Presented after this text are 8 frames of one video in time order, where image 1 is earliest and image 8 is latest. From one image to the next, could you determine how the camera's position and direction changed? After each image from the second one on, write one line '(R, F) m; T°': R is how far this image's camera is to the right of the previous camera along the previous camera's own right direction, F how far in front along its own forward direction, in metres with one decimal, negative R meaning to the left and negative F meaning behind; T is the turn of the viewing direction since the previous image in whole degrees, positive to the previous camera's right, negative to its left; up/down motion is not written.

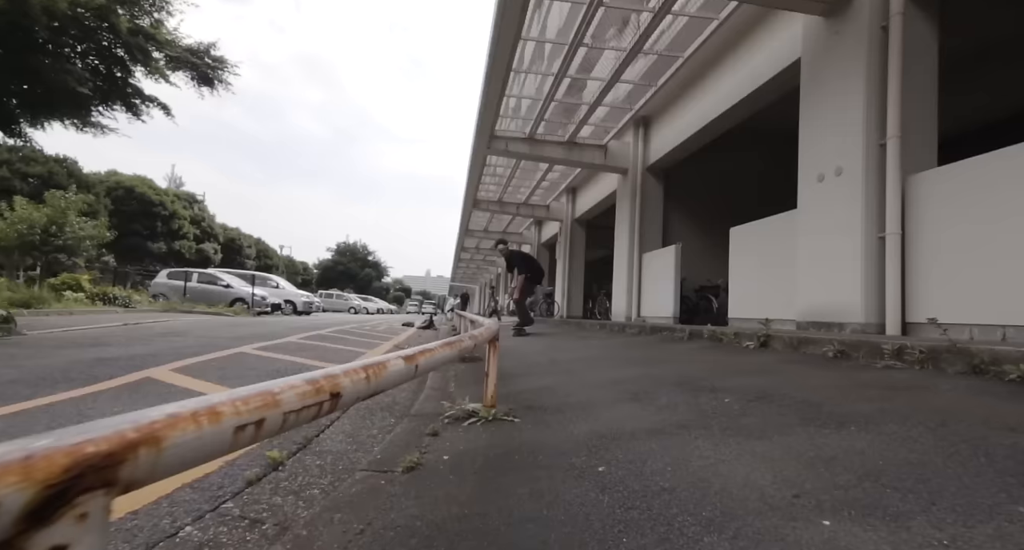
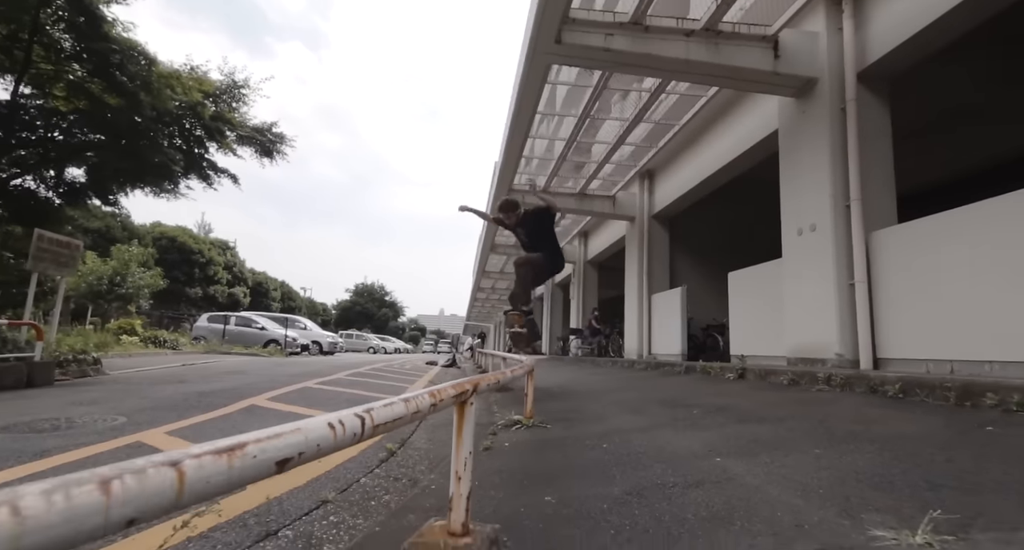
(-0.1, -0.9) m; -2°
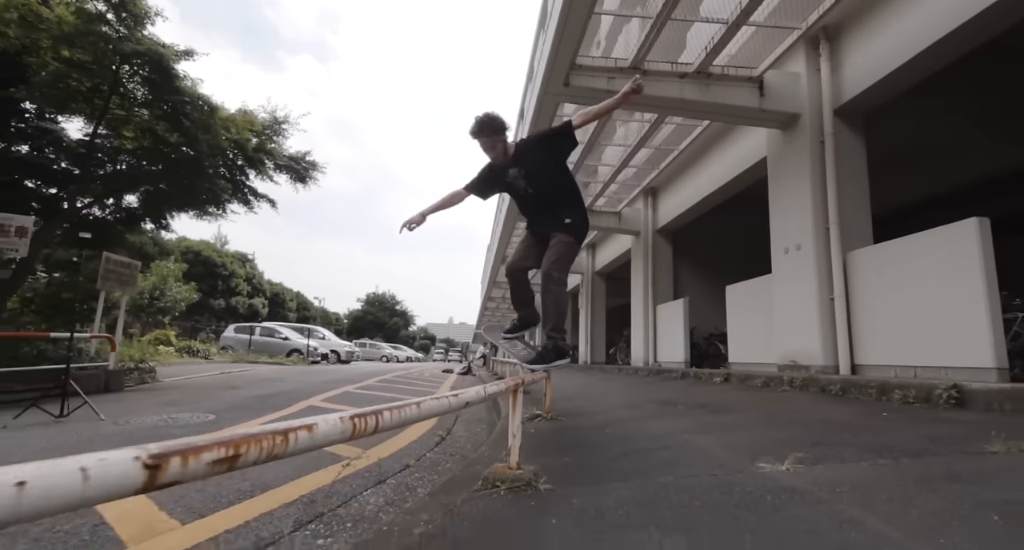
(-0.1, -0.8) m; -1°
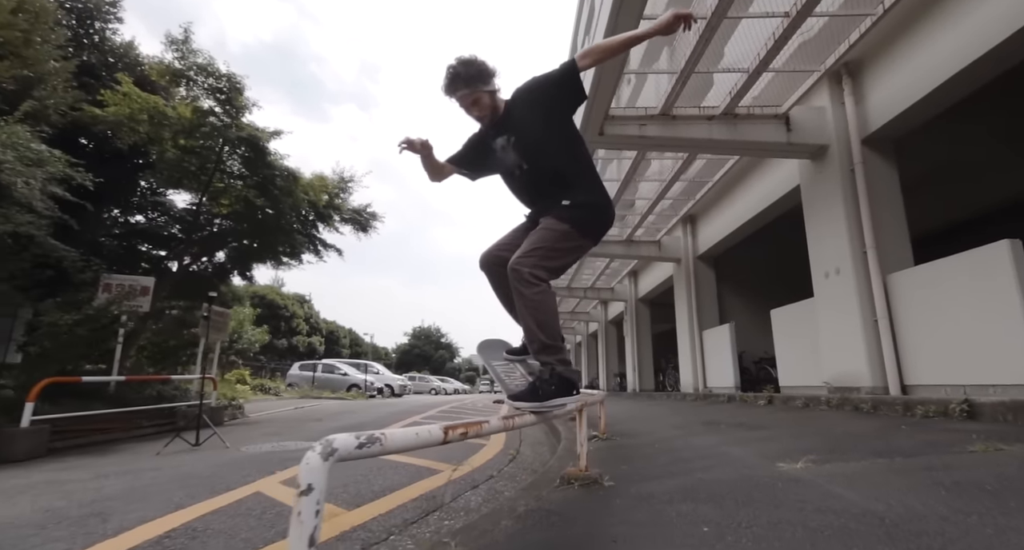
(-0.1, -0.6) m; -5°
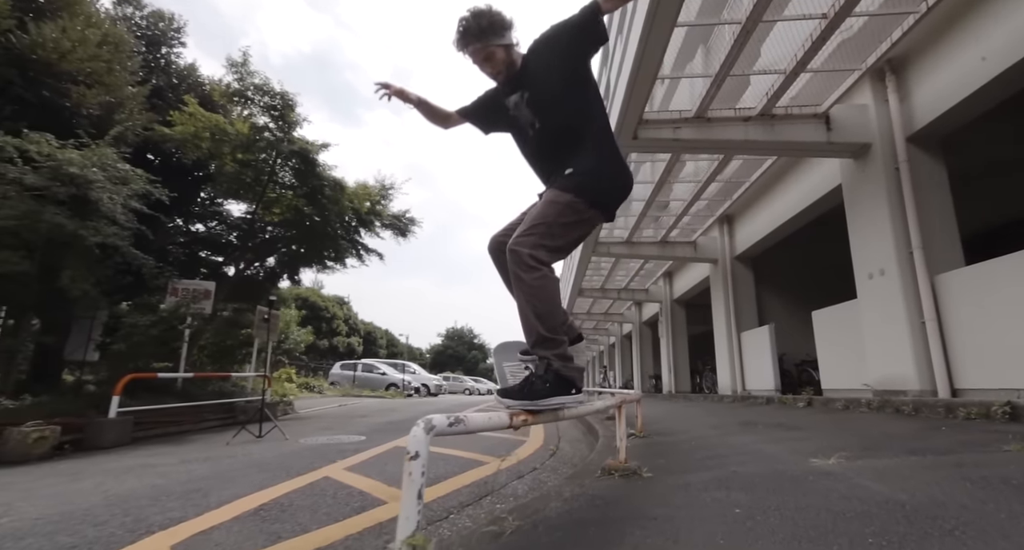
(-0.1, -0.2) m; -4°
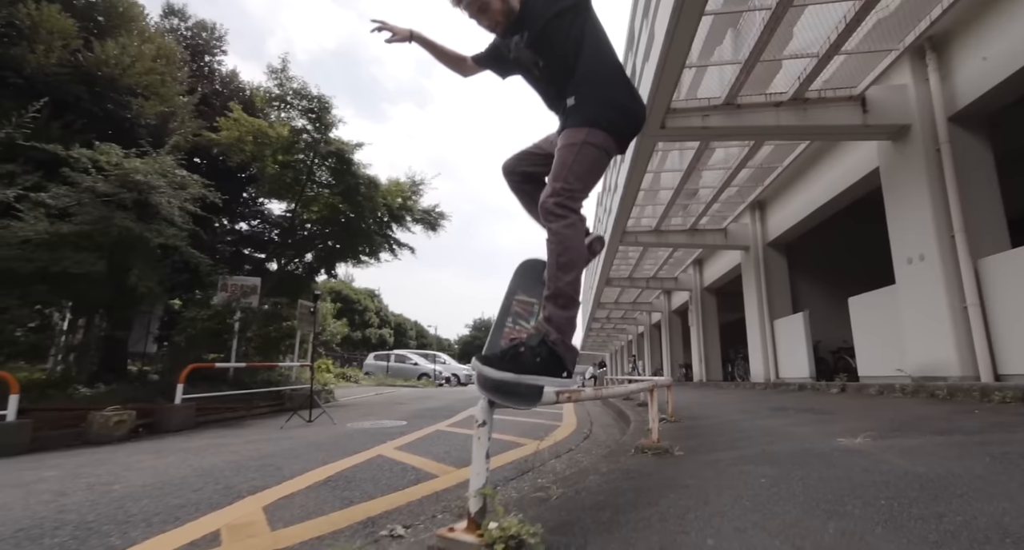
(-0.1, -0.2) m; -3°
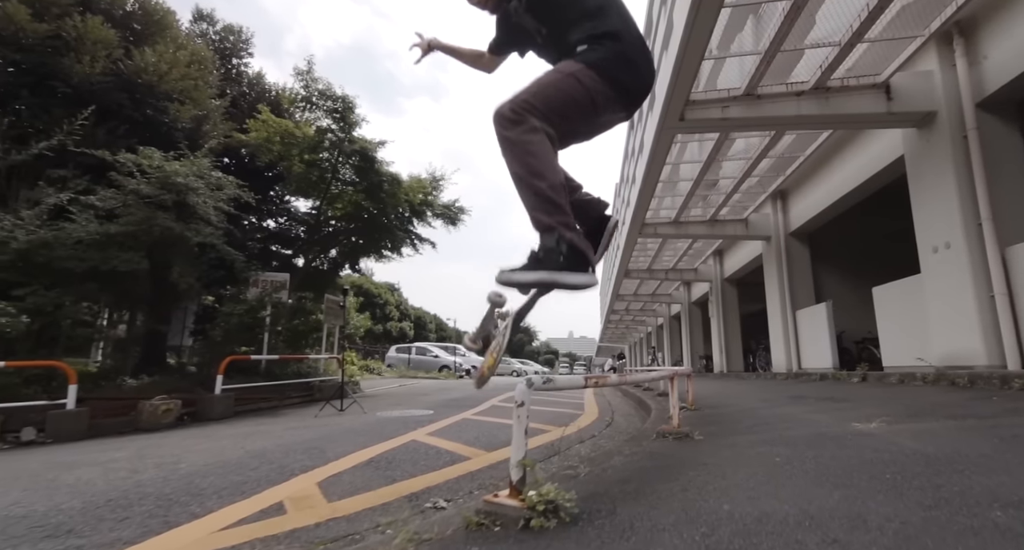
(-0.1, -0.2) m; -2°
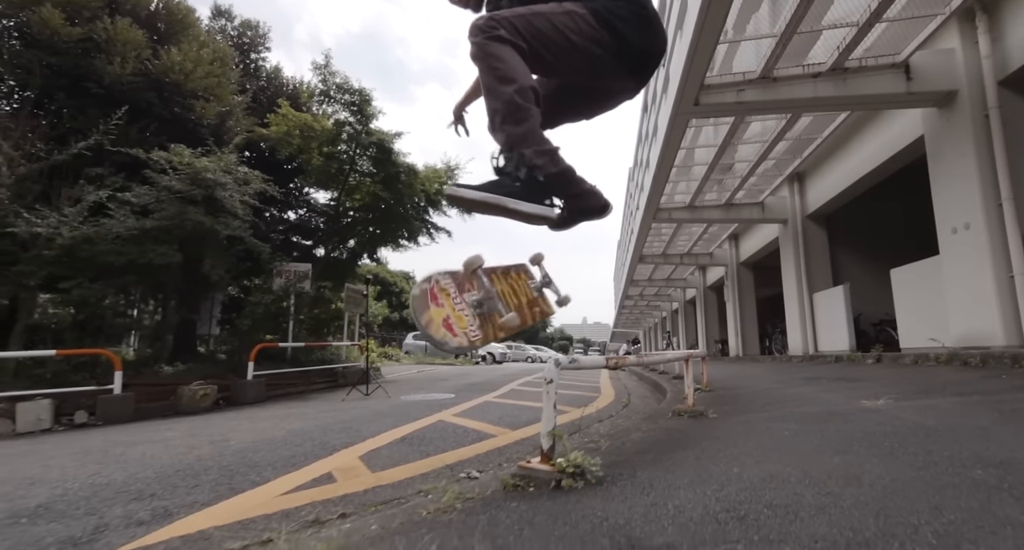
(-0.1, -0.2) m; -2°
